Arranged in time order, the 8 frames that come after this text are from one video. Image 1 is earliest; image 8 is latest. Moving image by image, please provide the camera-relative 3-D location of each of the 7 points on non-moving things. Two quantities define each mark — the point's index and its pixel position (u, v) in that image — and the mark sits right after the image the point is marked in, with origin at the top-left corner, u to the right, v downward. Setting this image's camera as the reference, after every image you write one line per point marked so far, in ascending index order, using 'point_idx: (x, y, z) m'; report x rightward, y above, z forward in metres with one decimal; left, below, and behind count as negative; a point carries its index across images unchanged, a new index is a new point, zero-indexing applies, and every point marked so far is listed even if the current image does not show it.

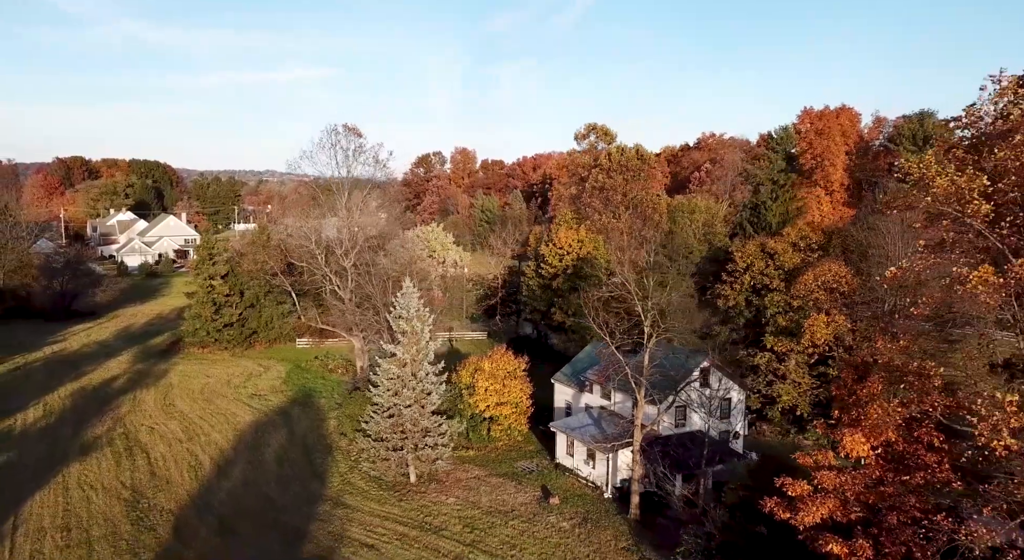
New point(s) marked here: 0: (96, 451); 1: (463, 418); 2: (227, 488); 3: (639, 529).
0: (-11.5, -4.7, +18.0) m
1: (-1.3, -3.8, +18.1) m
2: (-7.0, -5.1, +16.0) m
3: (+2.7, -5.2, +13.7) m
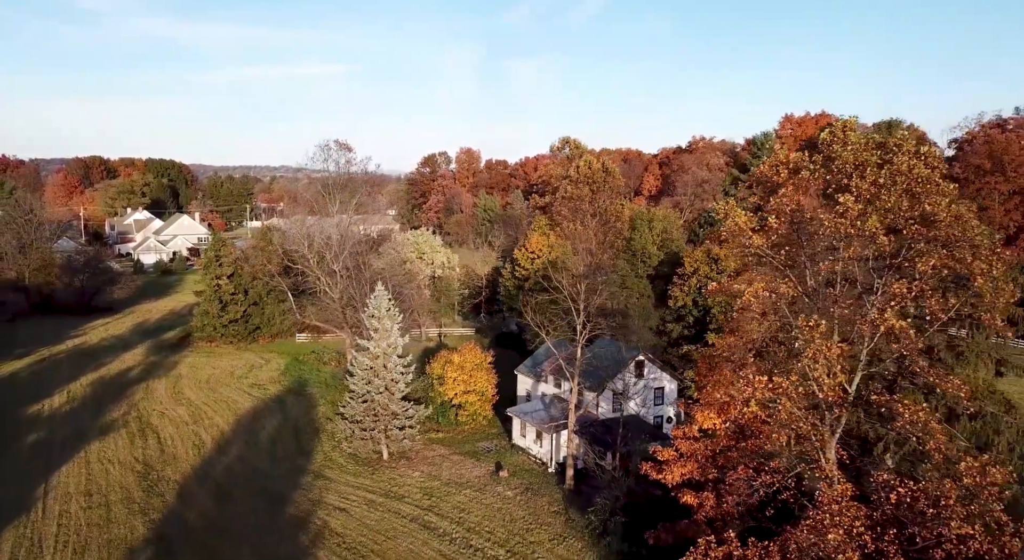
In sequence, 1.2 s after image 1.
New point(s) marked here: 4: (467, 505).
0: (-12.6, -4.8, +20.6) m
1: (-2.4, -3.9, +20.6) m
2: (-8.1, -5.2, +18.6) m
3: (+1.4, -5.3, +16.1) m
4: (-1.1, -5.5, +15.9) m
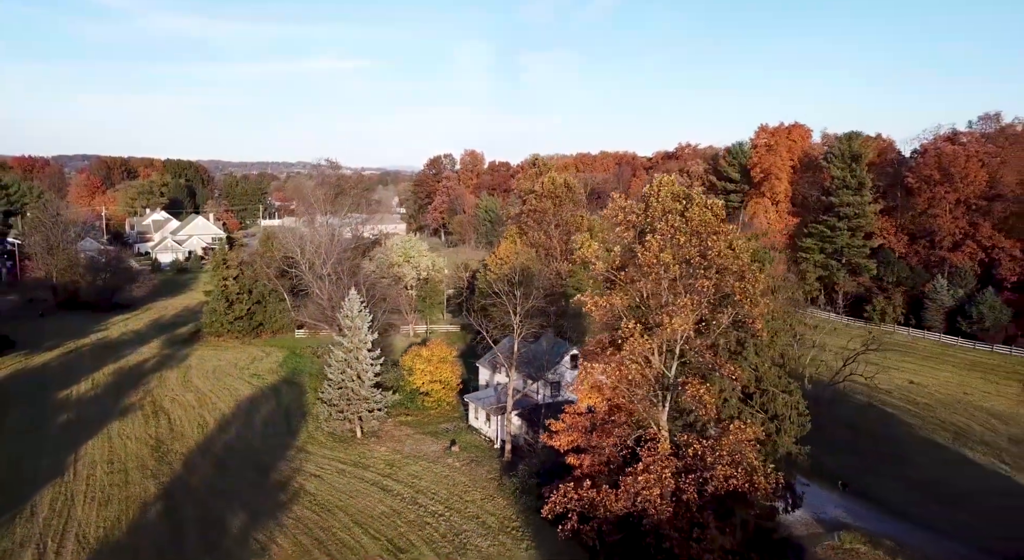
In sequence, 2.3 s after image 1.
0: (-14.1, -4.9, +24.2) m
1: (-3.9, -4.1, +23.9) m
2: (-9.7, -5.3, +22.0) m
3: (-0.2, -5.5, +19.3) m
4: (-2.7, -5.7, +19.2) m
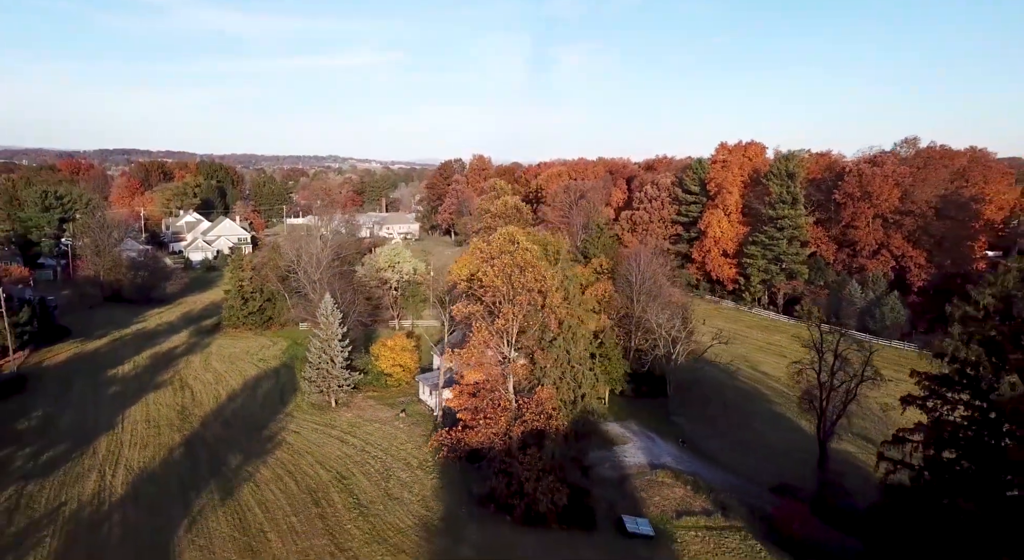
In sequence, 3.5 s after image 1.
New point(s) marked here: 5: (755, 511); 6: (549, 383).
0: (-16.8, -5.1, +31.4) m
1: (-6.6, -4.3, +30.6) m
2: (-12.4, -5.6, +29.0) m
3: (-3.0, -5.9, +25.9) m
4: (-5.6, -6.0, +25.9) m
5: (+7.3, -6.9, +19.5) m
6: (+1.0, -2.9, +20.0) m
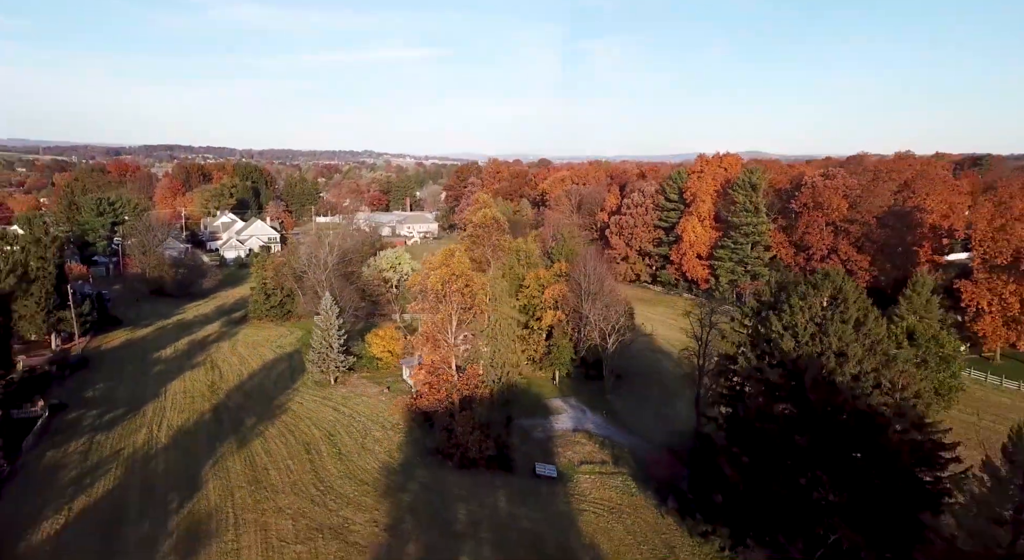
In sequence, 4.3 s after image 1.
0: (-18.4, -5.1, +38.3) m
1: (-8.3, -4.4, +37.0) m
2: (-14.3, -5.6, +35.7) m
3: (-5.0, -5.9, +32.2) m
4: (-7.5, -6.1, +32.3) m
5: (+5.0, -7.1, +25.3) m
6: (-1.2, -3.1, +26.0) m
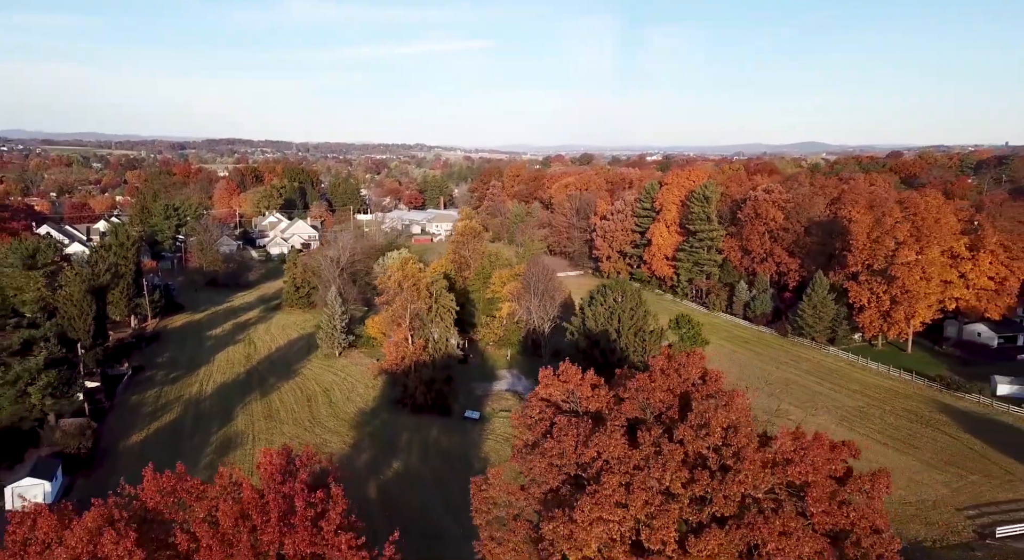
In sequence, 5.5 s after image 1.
0: (-20.8, -4.7, +49.7) m
1: (-10.8, -4.1, +47.6) m
2: (-16.8, -5.3, +46.8) m
3: (-7.9, -5.8, +42.5) m
4: (-10.4, -5.9, +42.9) m
5: (+1.6, -7.2, +35.0) m
6: (-4.5, -3.0, +36.1) m
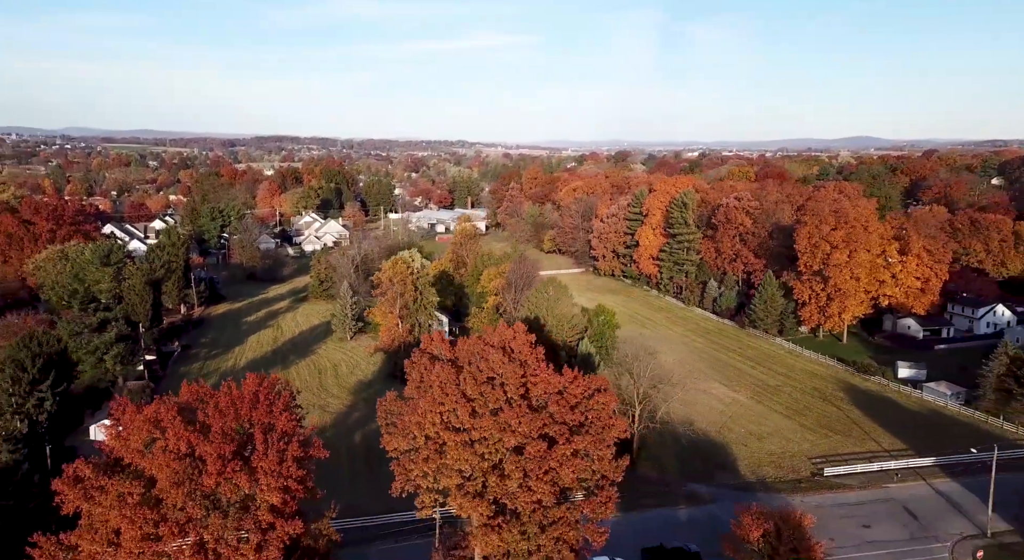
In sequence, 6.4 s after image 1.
0: (-21.7, -4.2, +58.5) m
1: (-11.9, -3.7, +55.9) m
2: (-18.0, -4.8, +55.4) m
3: (-9.3, -5.4, +50.6) m
4: (-11.8, -5.5, +51.1) m
5: (-0.3, -6.9, +42.5) m
6: (-6.4, -2.7, +44.0) m
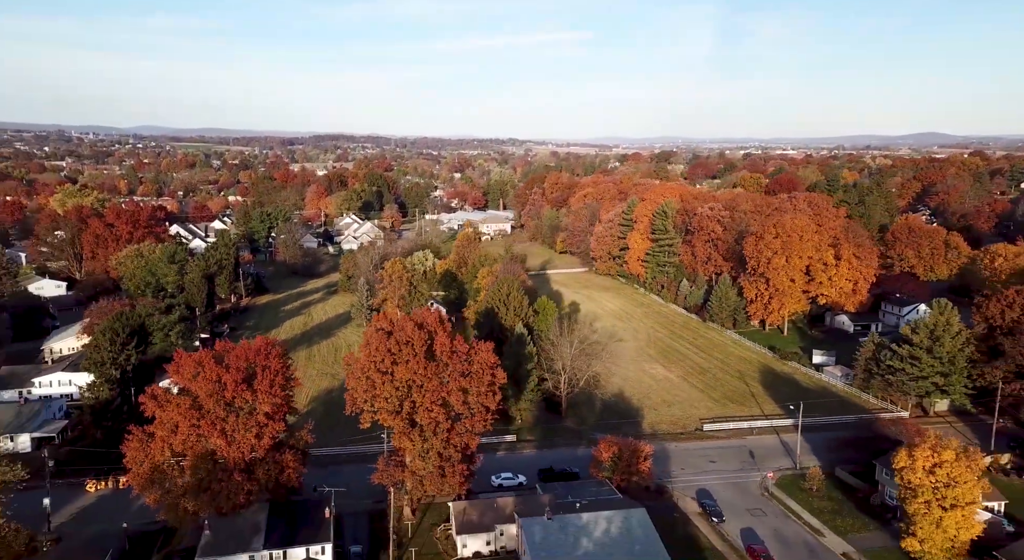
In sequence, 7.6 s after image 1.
0: (-22.3, -3.7, +69.8) m
1: (-12.7, -3.3, +66.4) m
2: (-18.8, -4.4, +66.4) m
3: (-10.6, -5.1, +61.0) m
4: (-13.0, -5.2, +61.6) m
5: (-2.3, -6.7, +52.2) m
6: (-8.1, -2.5, +54.1) m
